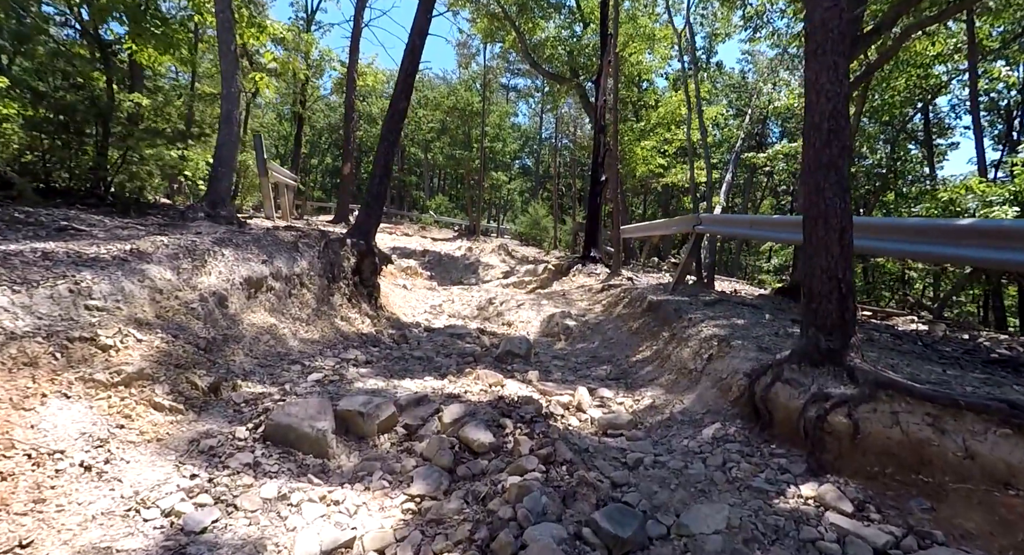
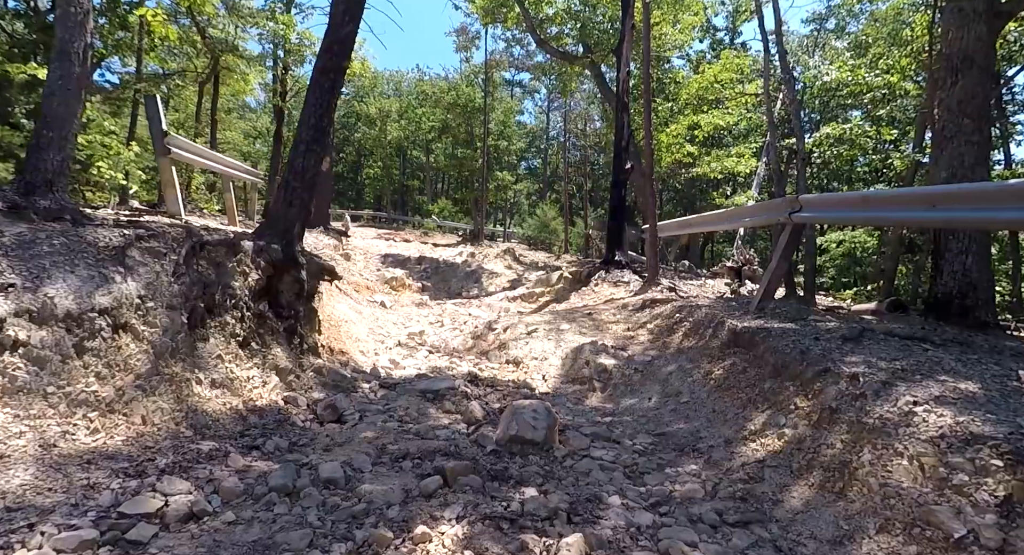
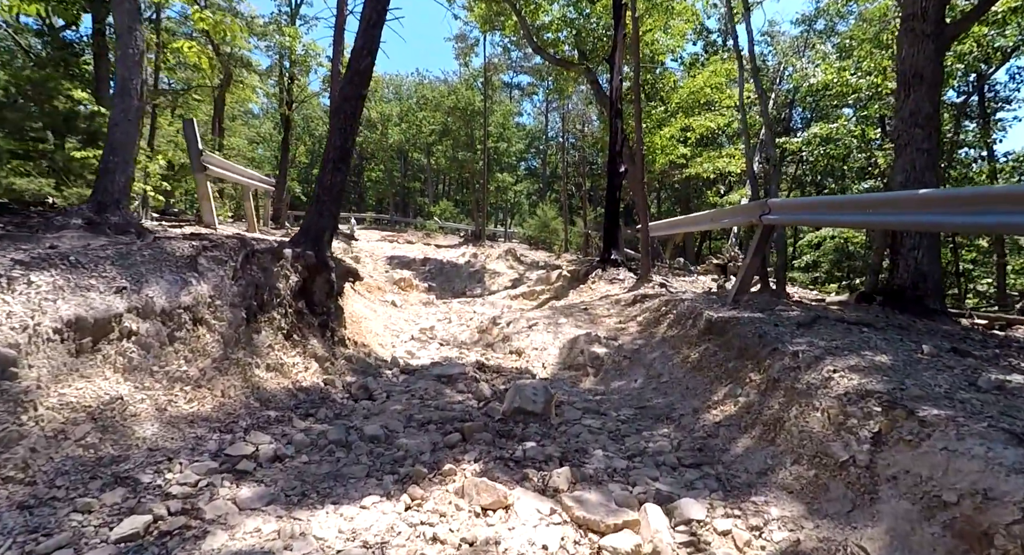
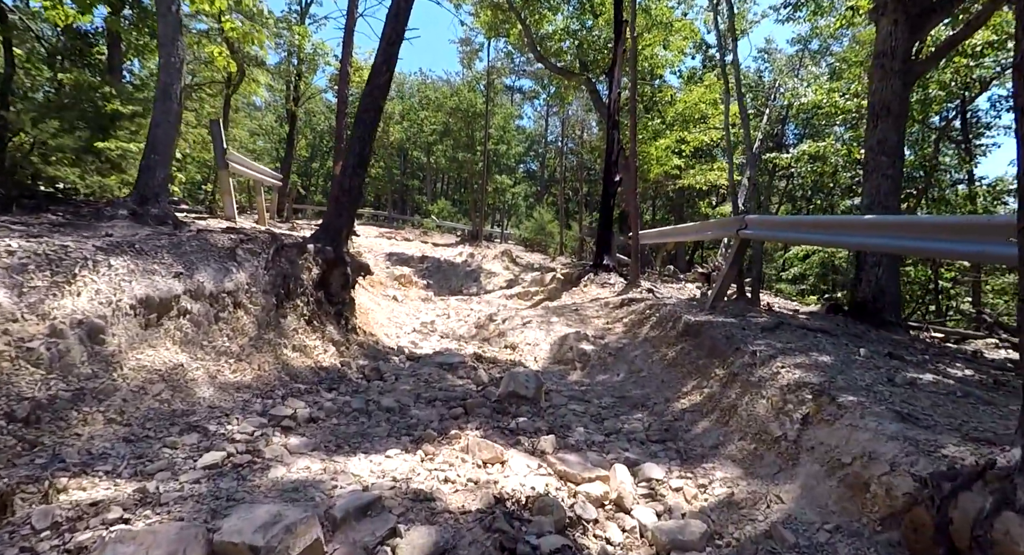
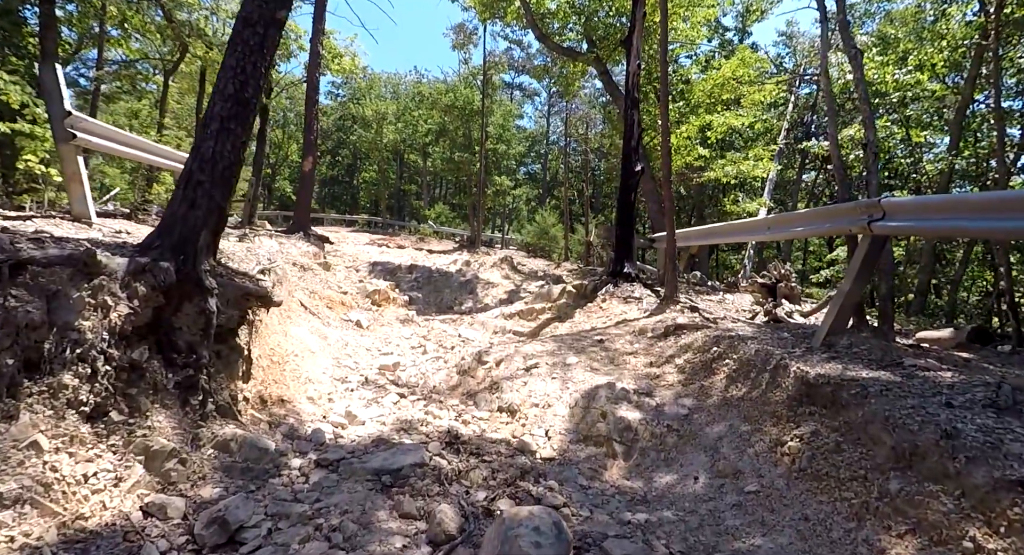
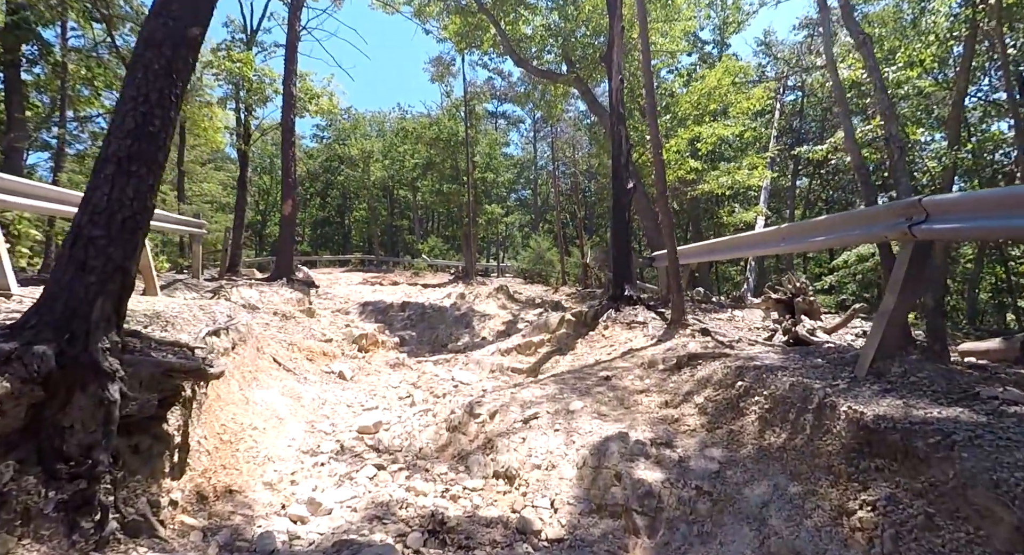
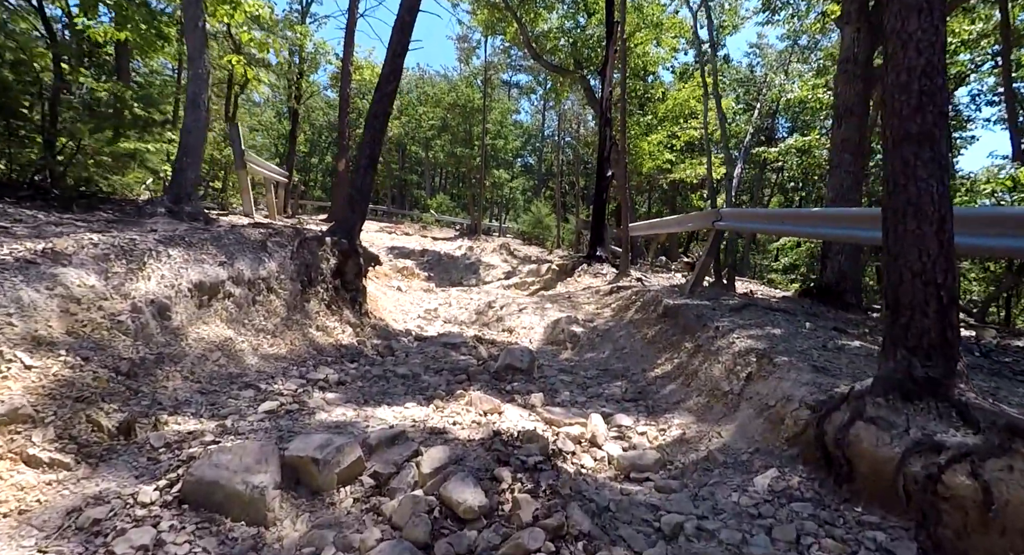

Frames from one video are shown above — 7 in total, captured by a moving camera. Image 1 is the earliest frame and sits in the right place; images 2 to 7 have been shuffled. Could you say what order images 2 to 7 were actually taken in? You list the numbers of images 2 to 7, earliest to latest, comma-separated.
7, 4, 3, 2, 5, 6
